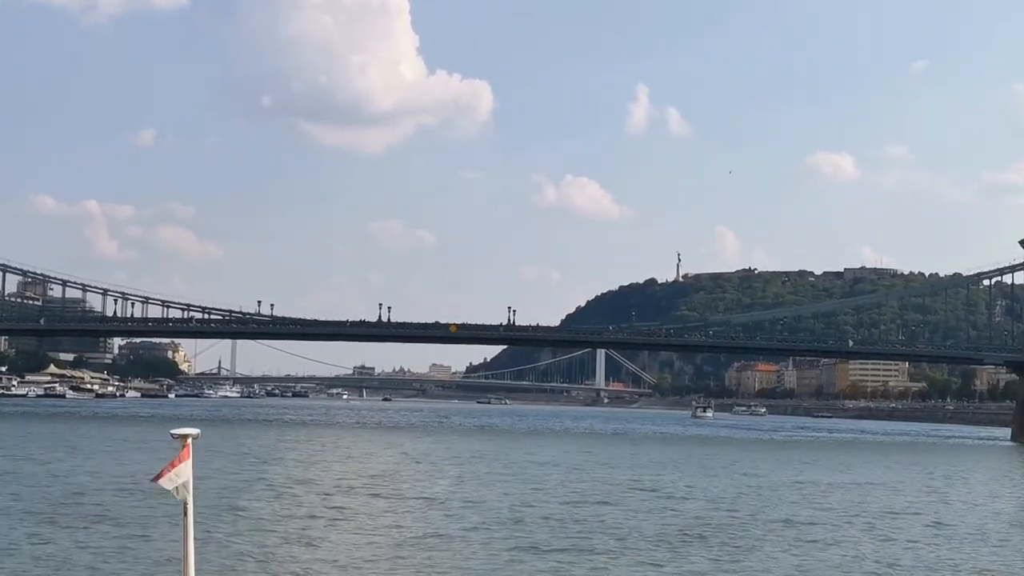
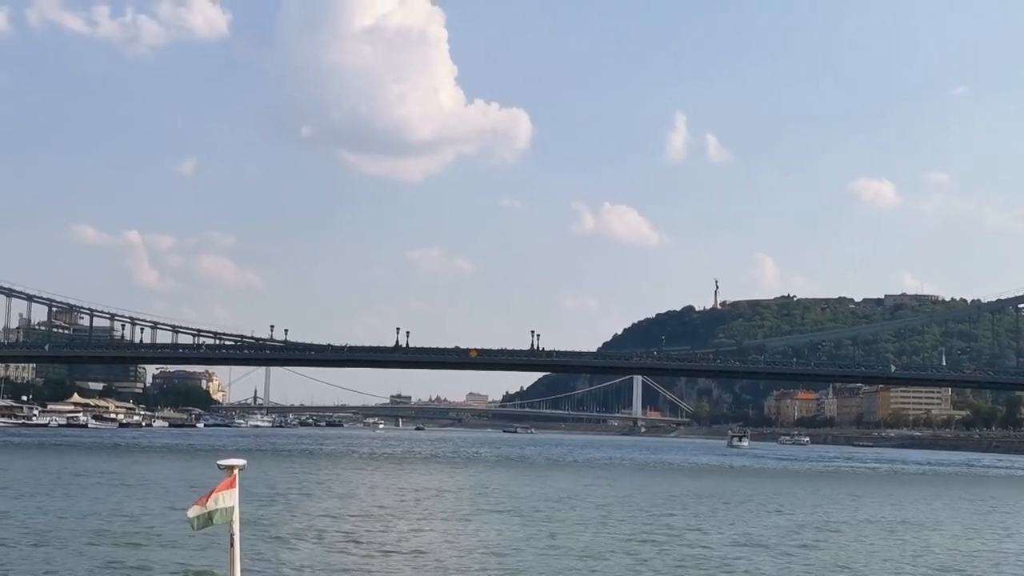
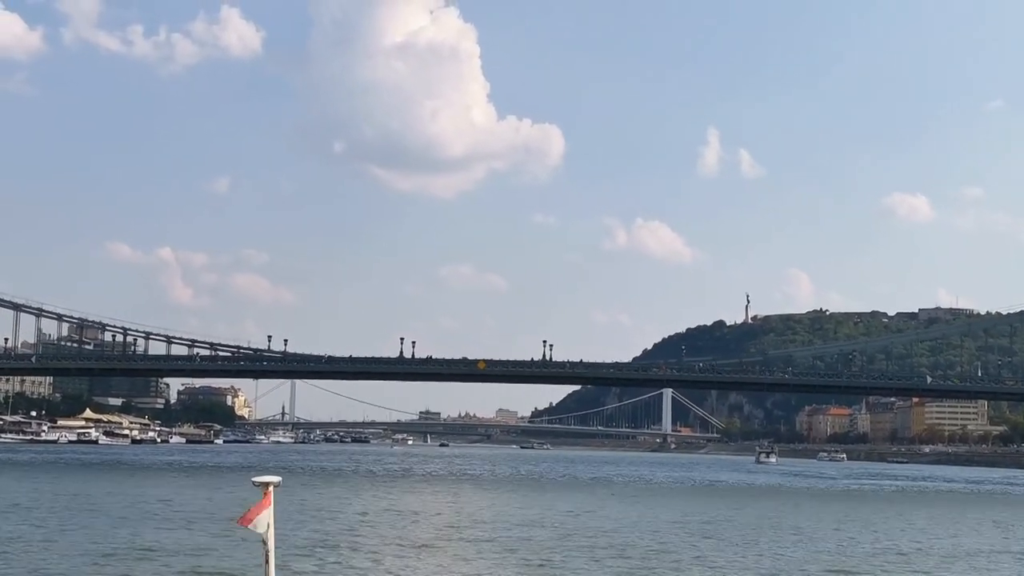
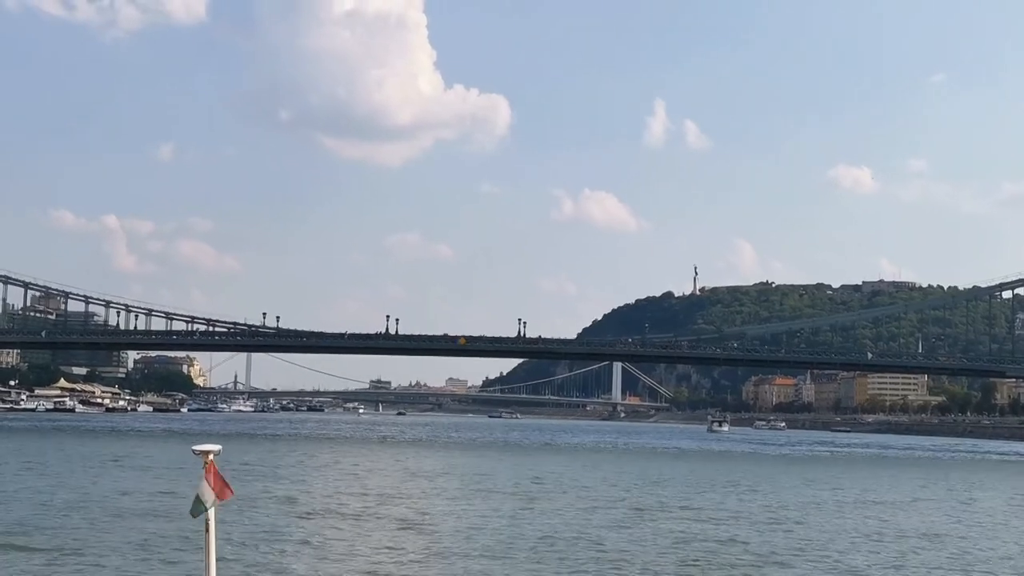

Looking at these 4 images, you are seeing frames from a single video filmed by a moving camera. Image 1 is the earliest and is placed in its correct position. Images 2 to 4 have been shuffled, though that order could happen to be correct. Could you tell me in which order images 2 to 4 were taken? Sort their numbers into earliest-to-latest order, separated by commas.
4, 2, 3
